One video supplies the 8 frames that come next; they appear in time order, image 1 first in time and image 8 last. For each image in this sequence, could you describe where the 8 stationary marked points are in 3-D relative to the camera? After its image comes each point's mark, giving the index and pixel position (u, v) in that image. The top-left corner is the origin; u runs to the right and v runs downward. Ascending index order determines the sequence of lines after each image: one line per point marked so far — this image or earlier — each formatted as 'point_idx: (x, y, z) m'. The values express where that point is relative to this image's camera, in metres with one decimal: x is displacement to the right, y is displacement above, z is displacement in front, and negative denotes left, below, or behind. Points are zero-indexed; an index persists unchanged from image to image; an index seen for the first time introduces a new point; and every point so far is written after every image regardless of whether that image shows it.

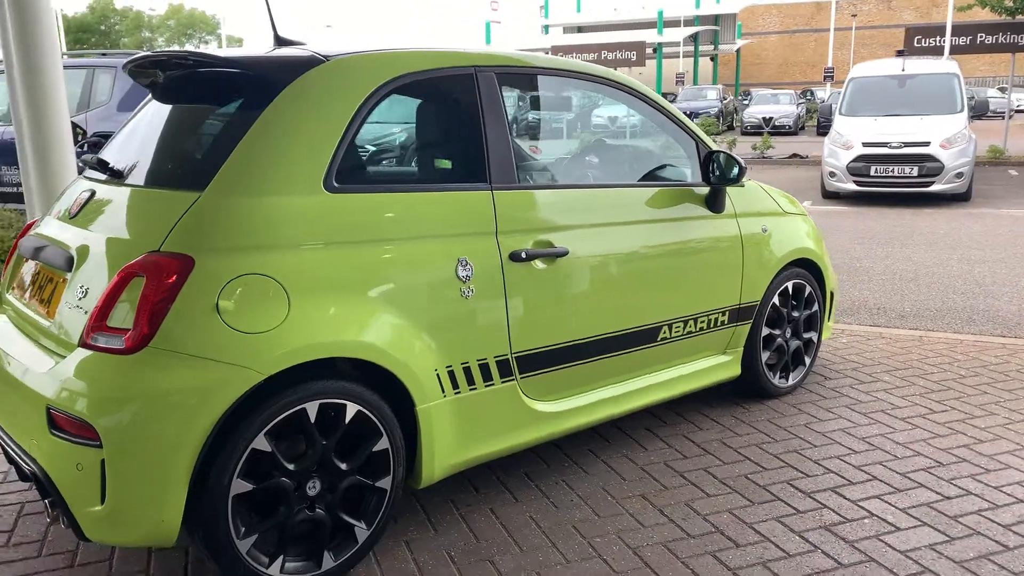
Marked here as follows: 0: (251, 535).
0: (-0.8, -0.7, +2.4) m
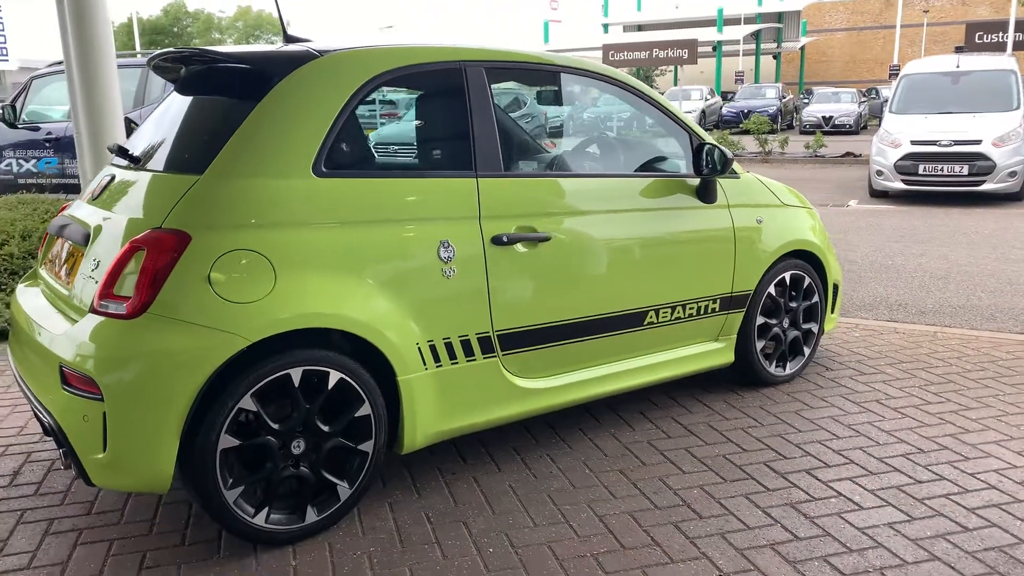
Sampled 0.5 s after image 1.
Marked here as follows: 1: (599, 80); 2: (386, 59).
0: (-0.9, -0.6, +2.7) m
1: (+0.6, +0.9, +3.8) m
2: (-0.5, +0.8, +3.1) m
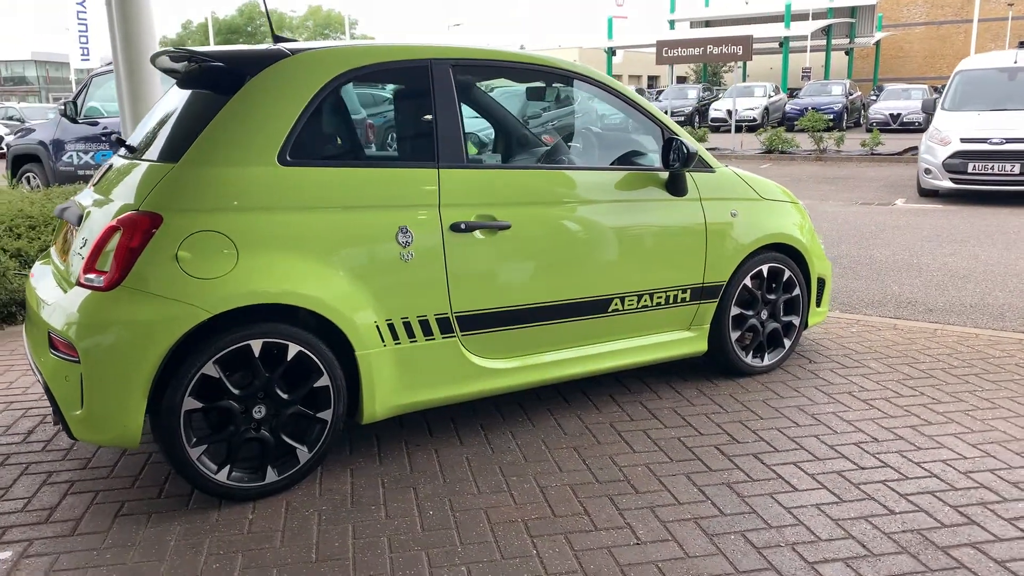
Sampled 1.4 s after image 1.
0: (-1.1, -0.6, +3.0) m
1: (+0.4, +0.9, +3.9) m
2: (-0.6, +0.9, +3.3) m
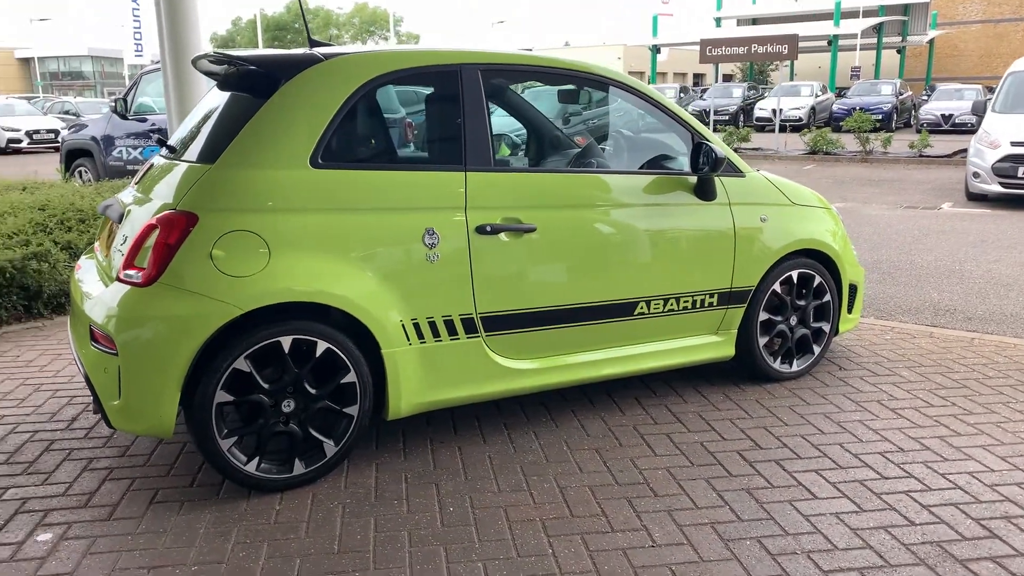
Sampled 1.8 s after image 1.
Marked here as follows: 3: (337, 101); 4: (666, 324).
0: (-1.0, -0.6, +3.1) m
1: (+0.6, +0.9, +4.0) m
2: (-0.5, +0.9, +3.4) m
3: (-0.7, +0.7, +3.3) m
4: (+0.8, -0.2, +4.0) m
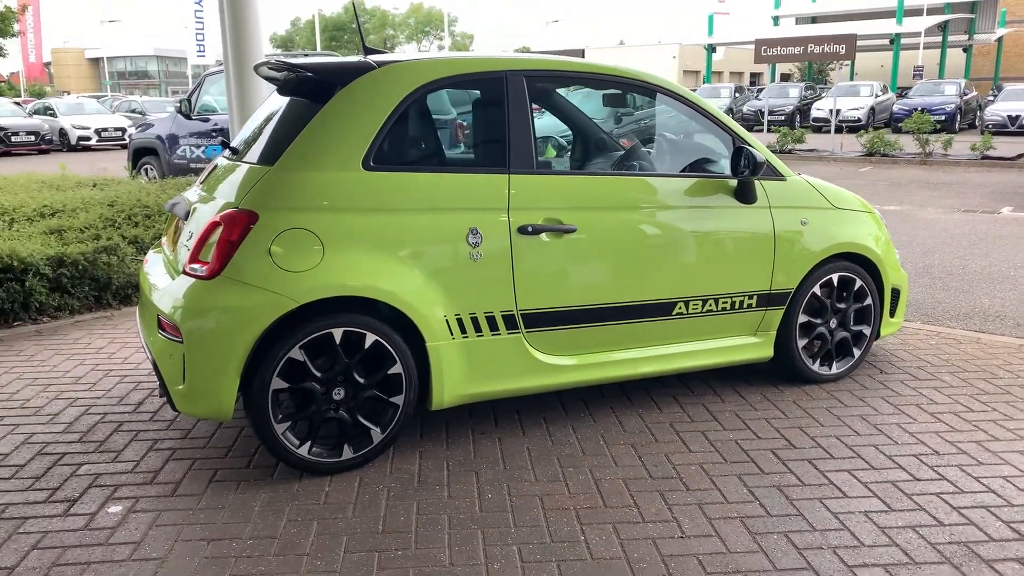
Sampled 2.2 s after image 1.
0: (-0.9, -0.5, +3.3) m
1: (+0.8, +0.9, +4.1) m
2: (-0.3, +0.9, +3.5) m
3: (-0.5, +0.8, +3.4) m
4: (+1.0, -0.2, +4.1) m
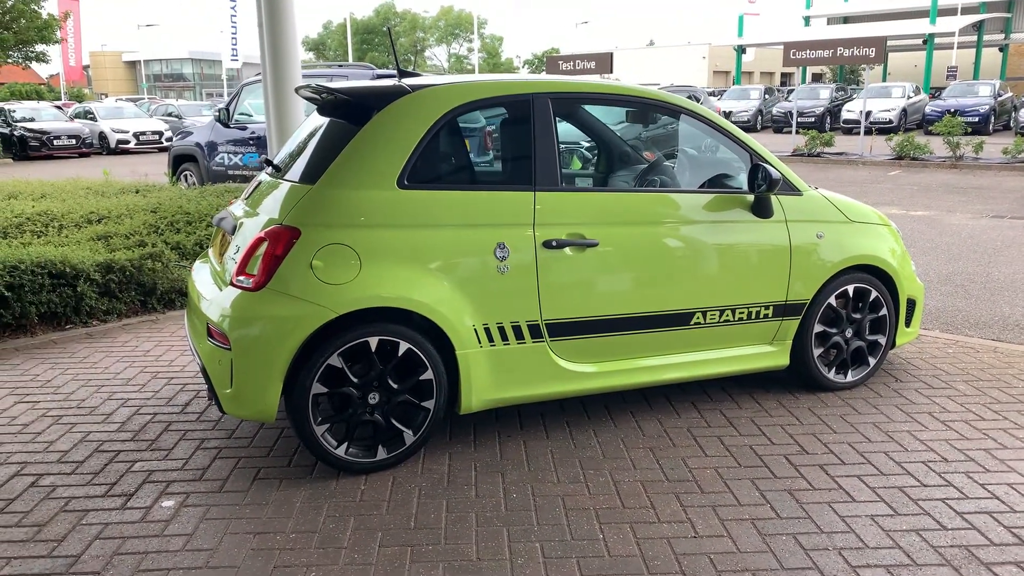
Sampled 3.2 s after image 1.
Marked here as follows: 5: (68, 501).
0: (-0.8, -0.6, +3.5) m
1: (+0.9, +0.9, +4.2) m
2: (-0.2, +0.9, +3.8) m
3: (-0.4, +0.7, +3.7) m
4: (+1.1, -0.2, +4.3) m
5: (-1.8, -0.9, +3.4) m
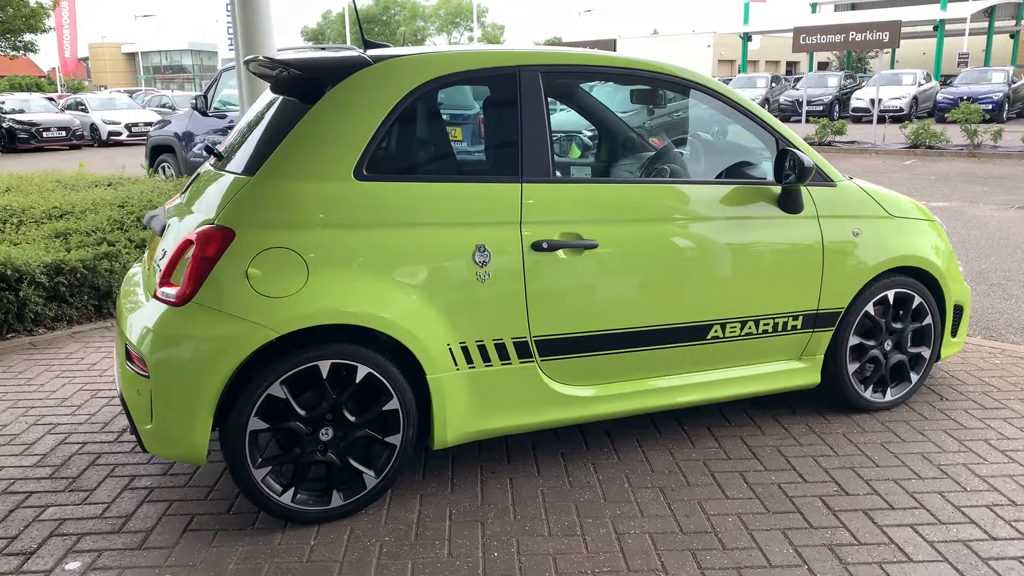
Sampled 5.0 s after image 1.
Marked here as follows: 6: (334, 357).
0: (-0.9, -0.6, +2.9) m
1: (+0.9, +0.8, +3.6) m
2: (-0.3, +0.8, +3.1) m
3: (-0.5, +0.7, +3.0) m
4: (+1.0, -0.3, +3.7) m
5: (-1.9, -0.9, +2.8) m
6: (-0.6, -0.2, +2.9) m
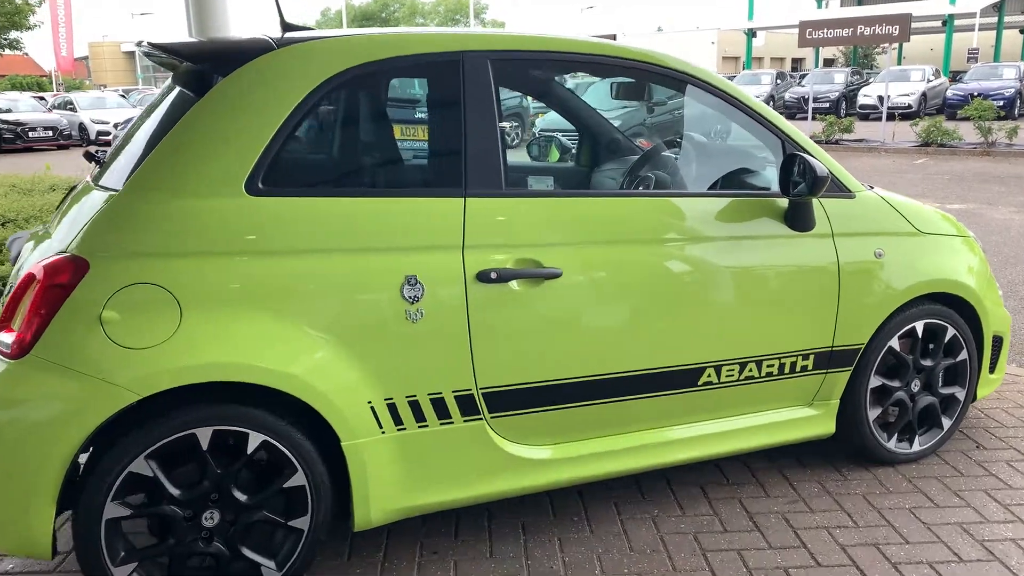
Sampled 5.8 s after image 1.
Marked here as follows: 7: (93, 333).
0: (-1.0, -0.8, +2.3) m
1: (+0.7, +0.7, +3.0) m
2: (-0.5, +0.7, +2.5) m
3: (-0.7, +0.5, +2.4) m
4: (+0.9, -0.4, +3.0) m
5: (-2.1, -1.0, +2.2) m
6: (-0.8, -0.4, +2.3) m
7: (-1.1, -0.1, +2.2) m
